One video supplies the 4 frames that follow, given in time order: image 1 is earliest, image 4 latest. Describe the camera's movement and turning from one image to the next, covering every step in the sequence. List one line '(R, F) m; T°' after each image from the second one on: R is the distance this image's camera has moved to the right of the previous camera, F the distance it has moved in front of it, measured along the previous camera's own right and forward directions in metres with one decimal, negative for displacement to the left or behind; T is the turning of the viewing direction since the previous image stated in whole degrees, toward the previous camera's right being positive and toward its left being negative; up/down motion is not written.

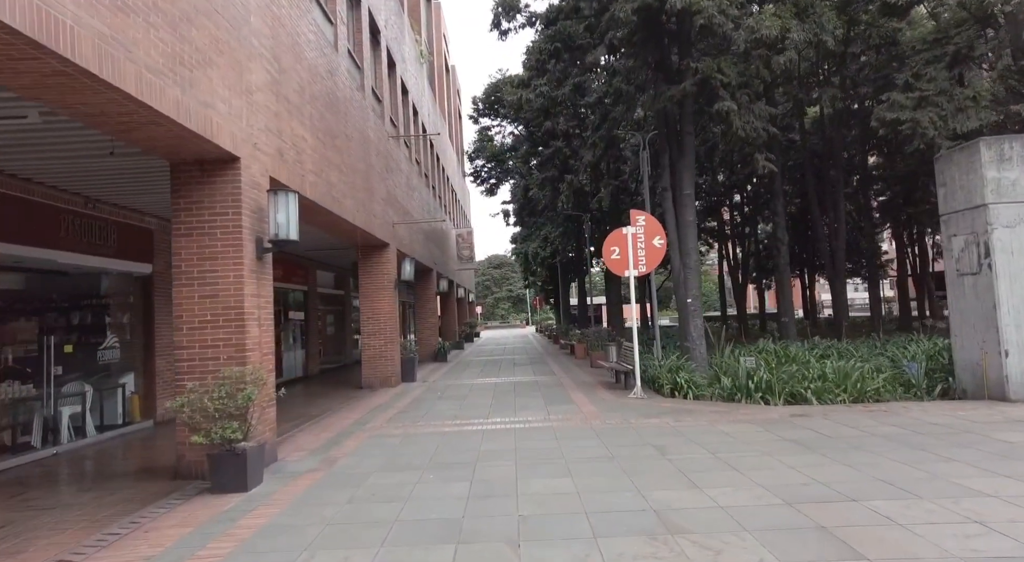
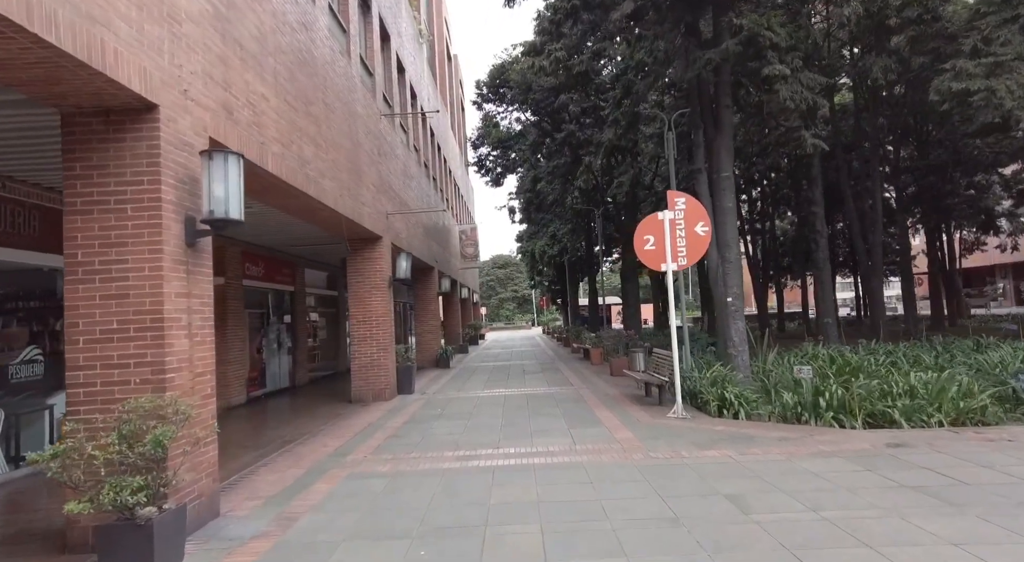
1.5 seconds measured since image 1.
(-0.1, +1.8) m; 0°
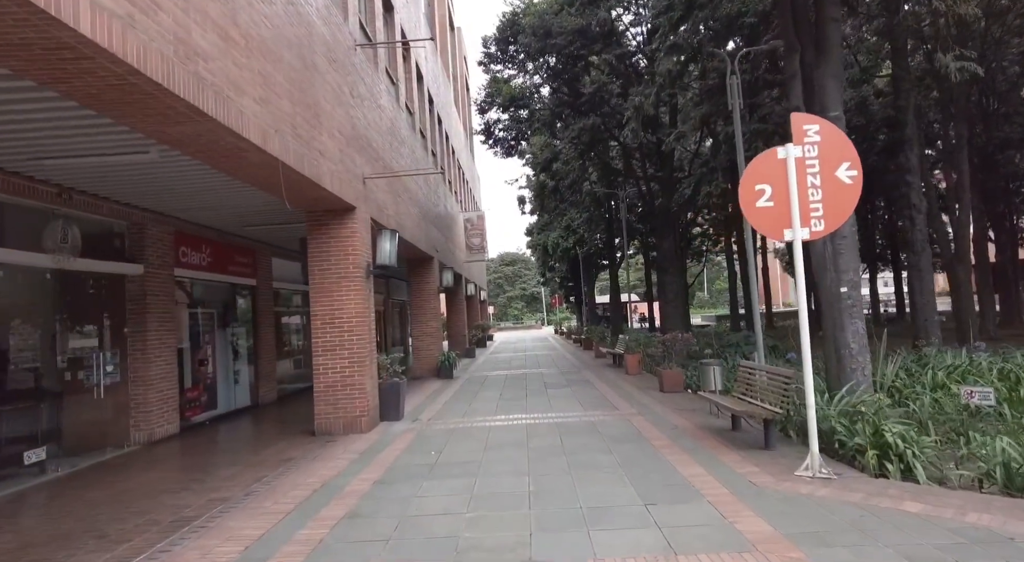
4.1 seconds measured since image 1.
(-0.2, +3.3) m; -1°
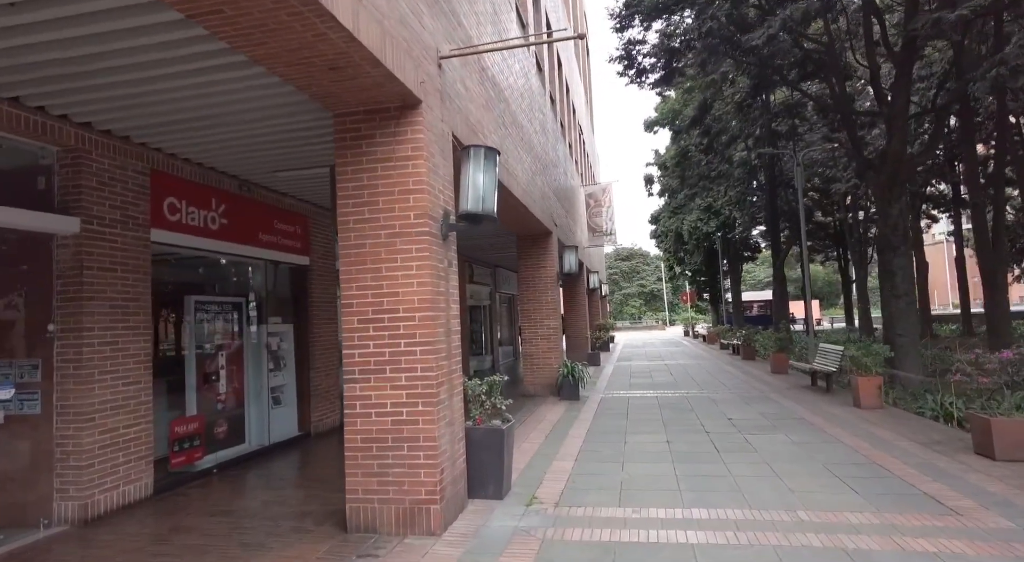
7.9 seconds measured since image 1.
(-0.8, +4.5) m; -10°
